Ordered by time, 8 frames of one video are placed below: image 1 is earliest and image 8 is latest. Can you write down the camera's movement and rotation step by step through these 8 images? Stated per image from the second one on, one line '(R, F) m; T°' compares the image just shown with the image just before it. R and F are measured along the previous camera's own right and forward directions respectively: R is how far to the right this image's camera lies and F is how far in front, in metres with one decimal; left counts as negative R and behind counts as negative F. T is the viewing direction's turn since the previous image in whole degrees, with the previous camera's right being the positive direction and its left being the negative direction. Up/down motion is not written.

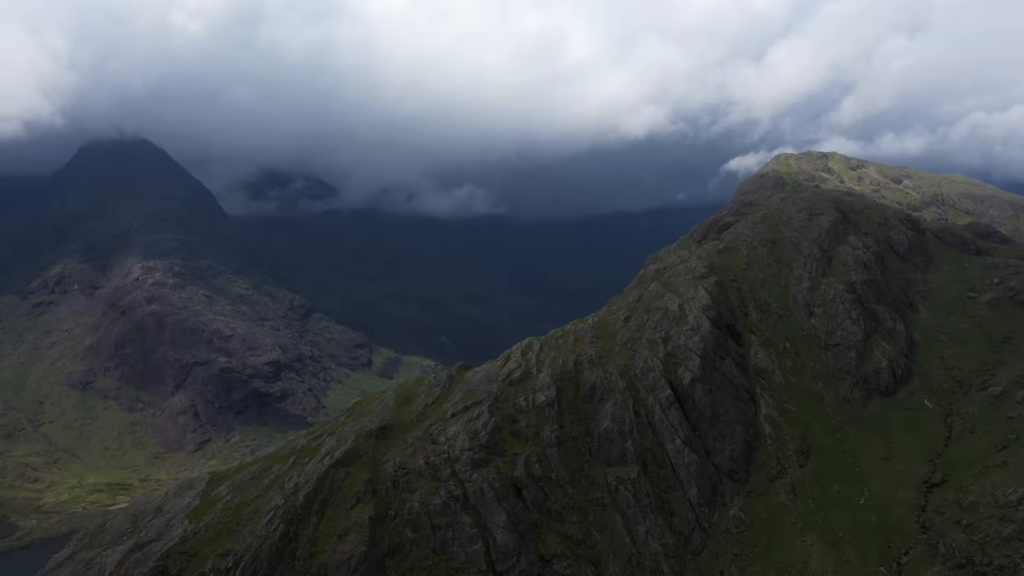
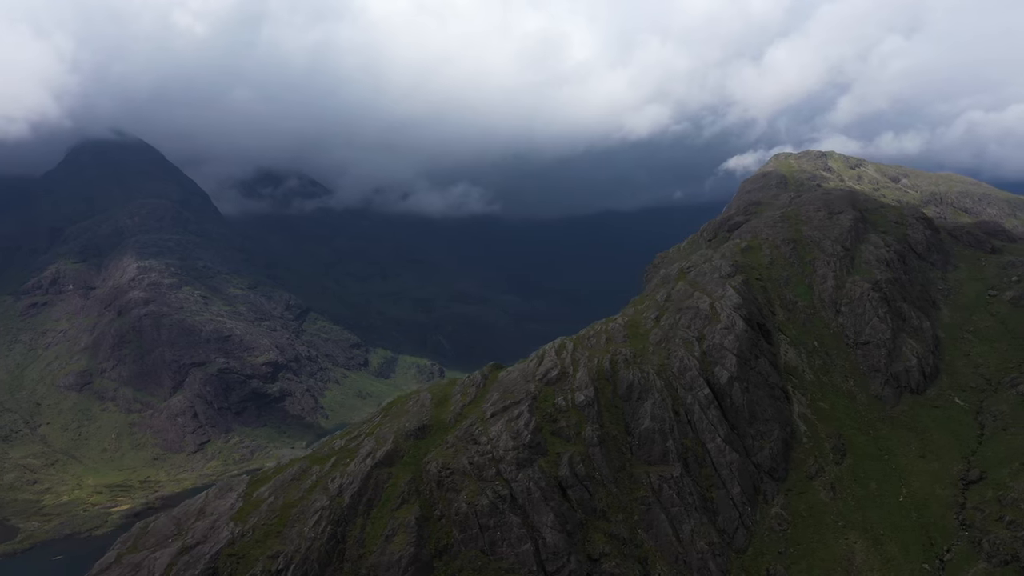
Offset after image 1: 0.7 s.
(-10.1, +0.3) m; +1°
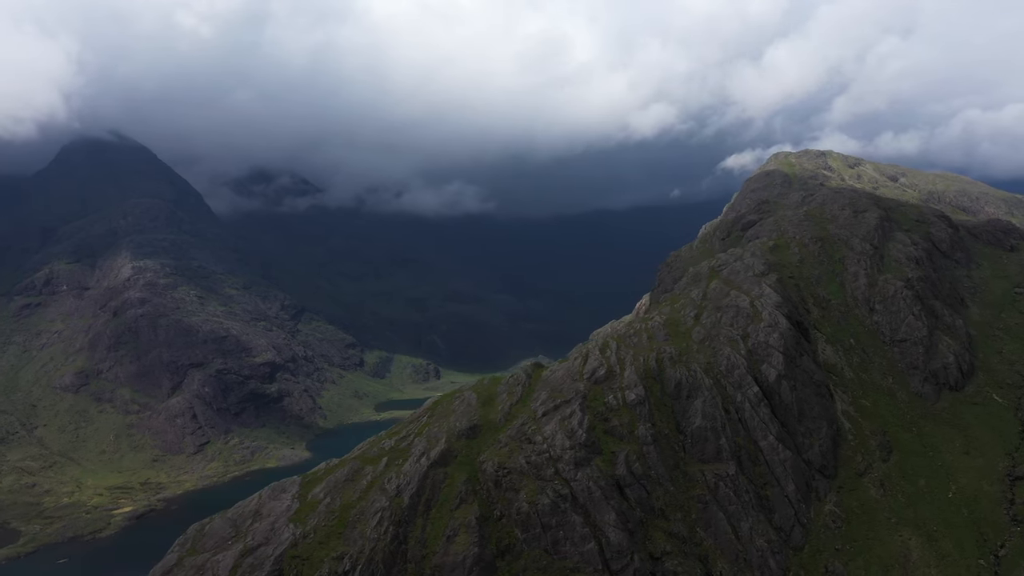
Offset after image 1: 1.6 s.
(-12.9, +0.4) m; +1°
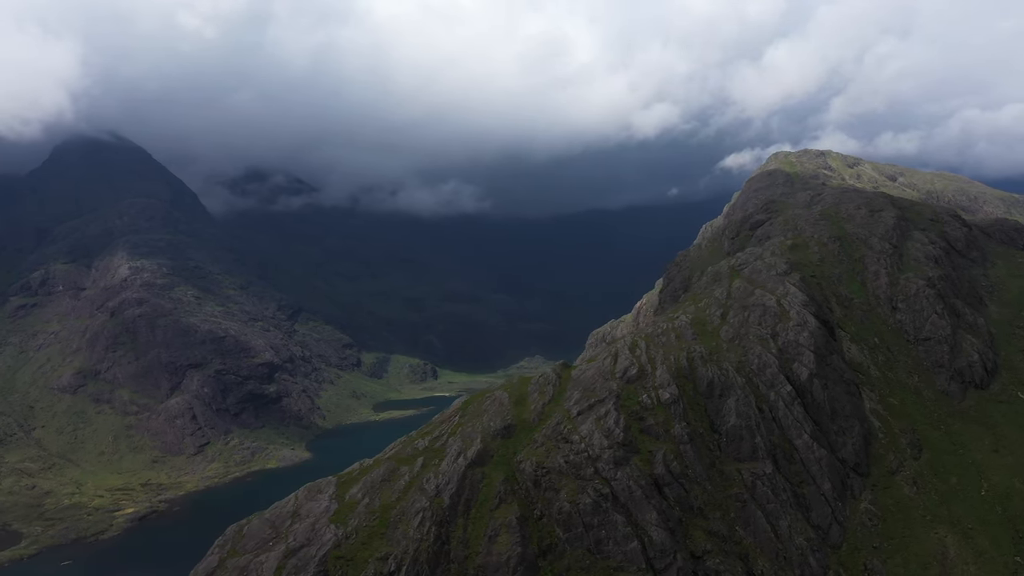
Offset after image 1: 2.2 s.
(-8.7, +0.2) m; +1°
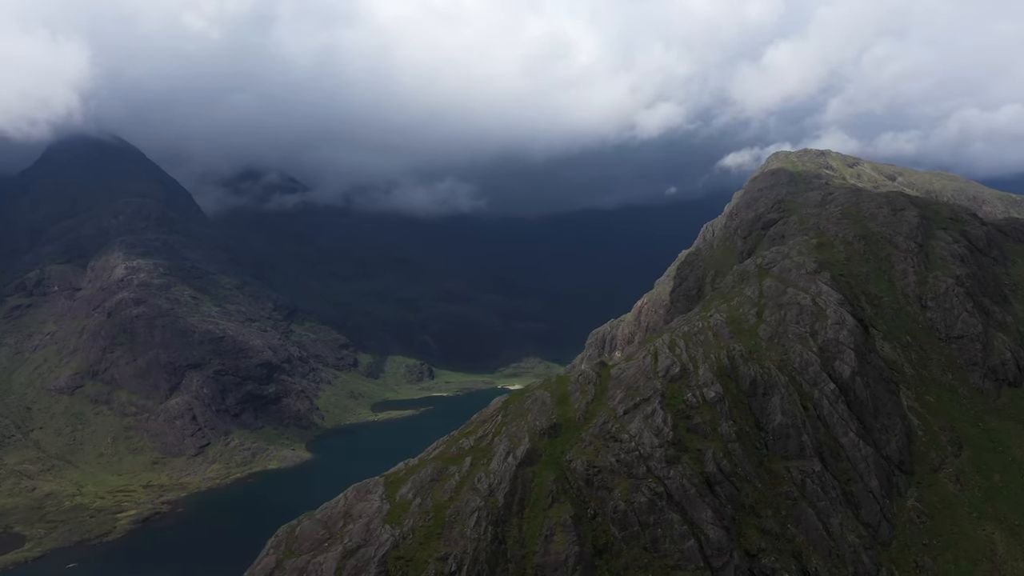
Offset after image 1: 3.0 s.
(-11.5, +0.4) m; +1°
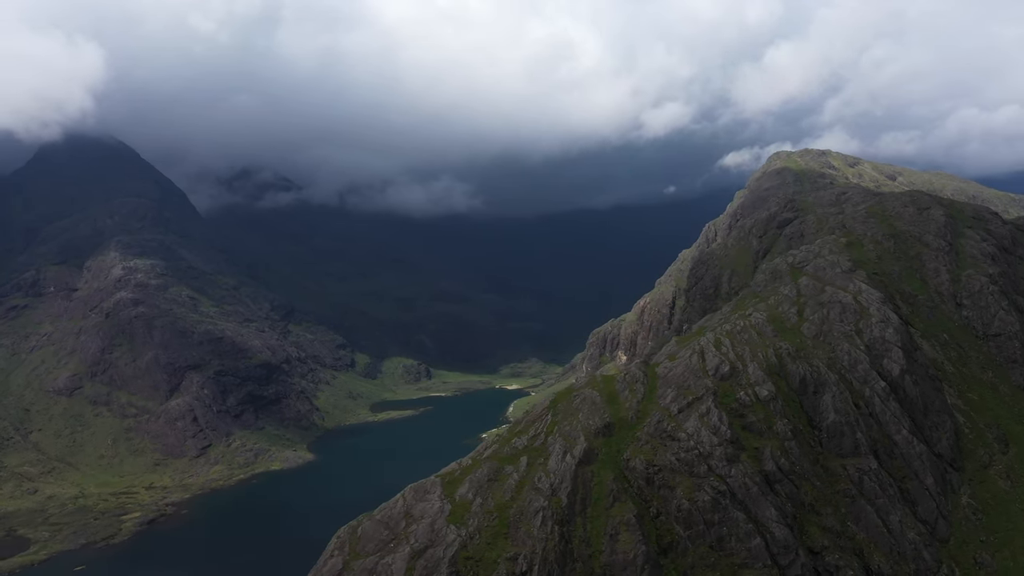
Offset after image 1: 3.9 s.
(-13.1, +0.5) m; +1°
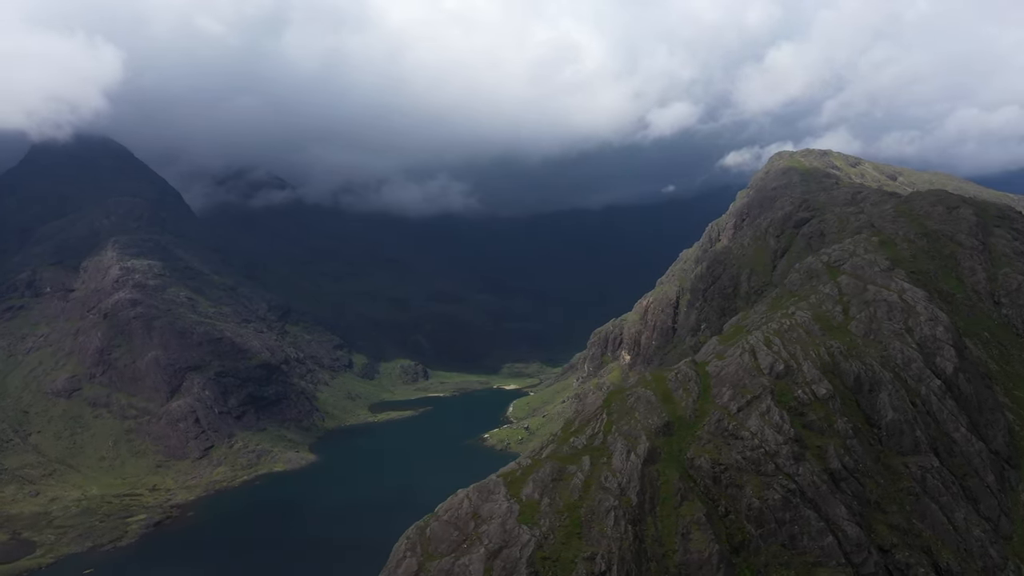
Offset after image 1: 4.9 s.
(-14.4, +0.6) m; +1°
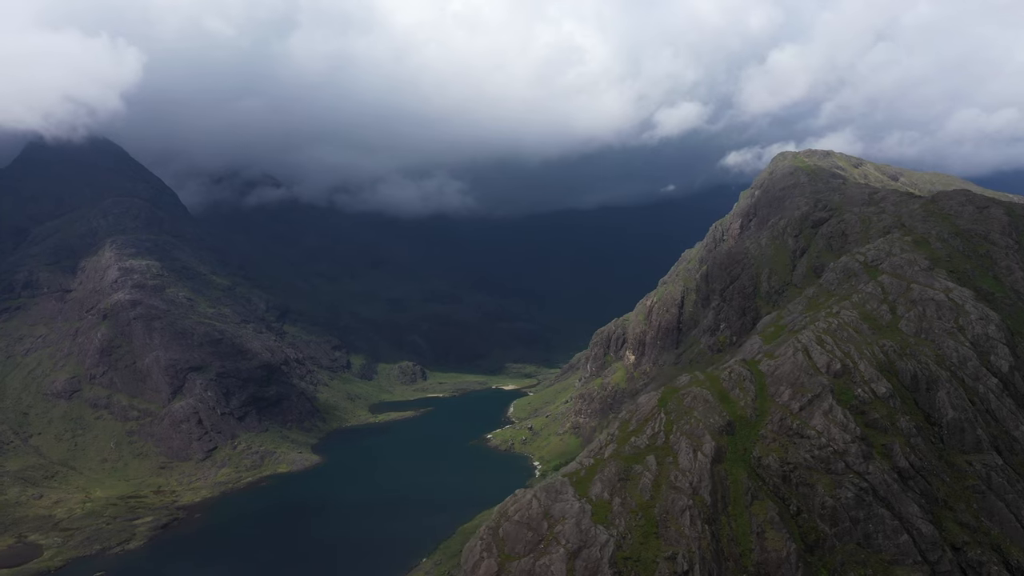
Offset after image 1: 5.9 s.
(-14.9, +0.5) m; +1°
